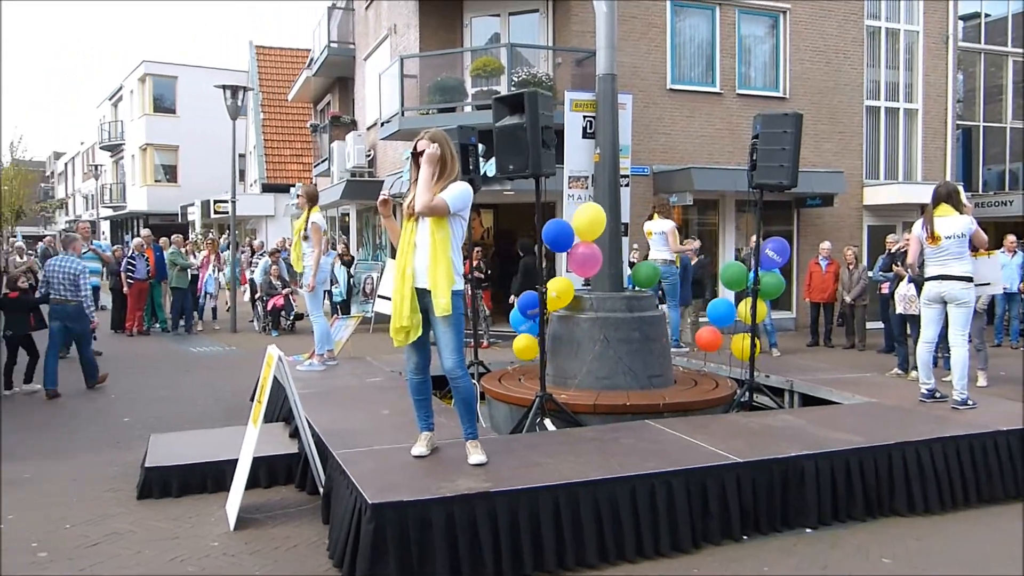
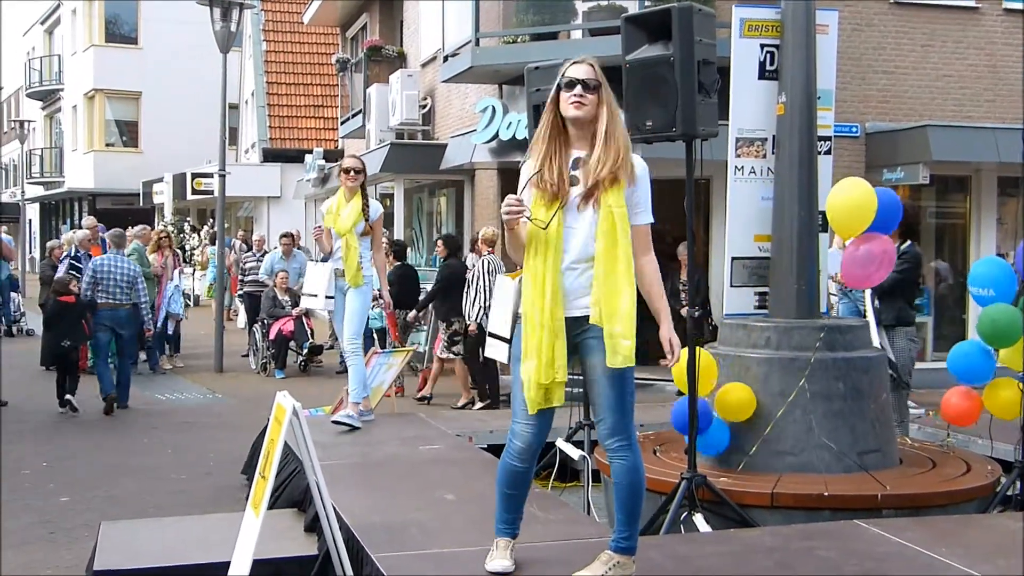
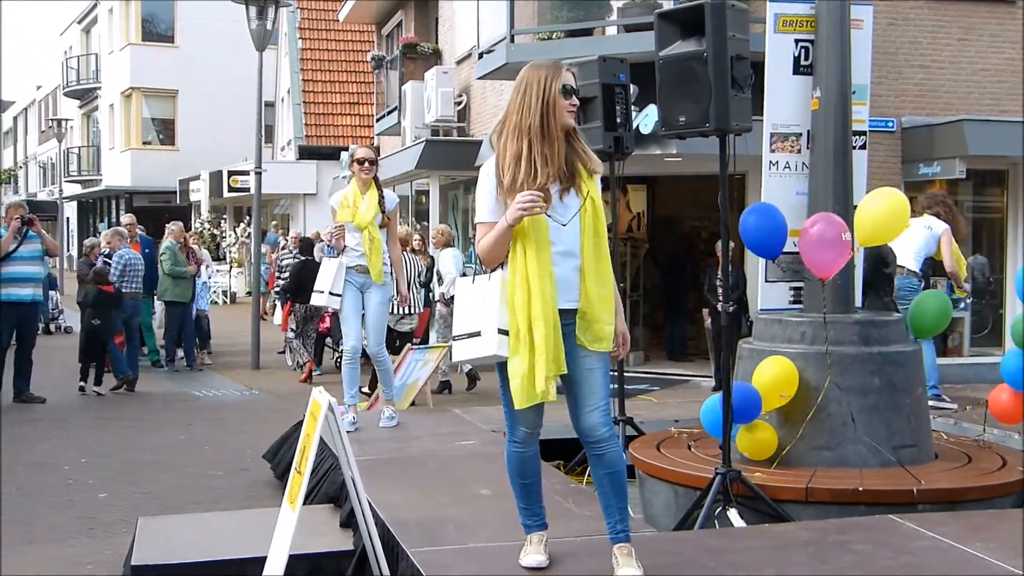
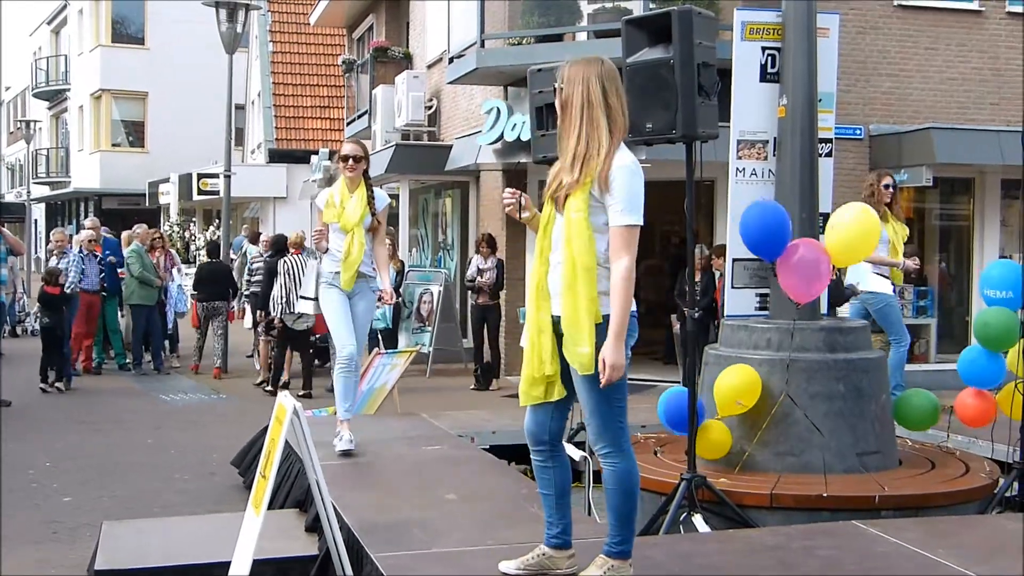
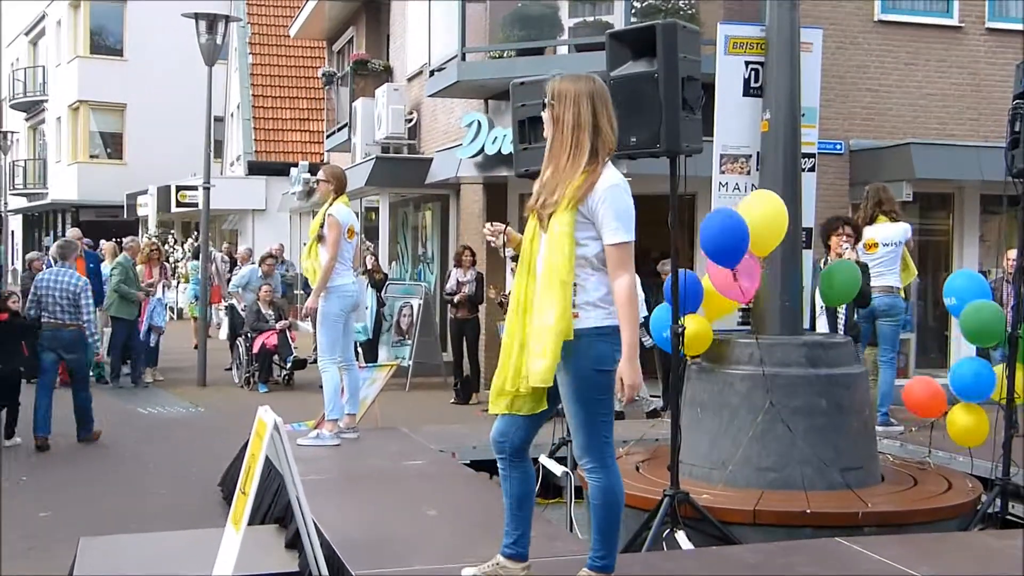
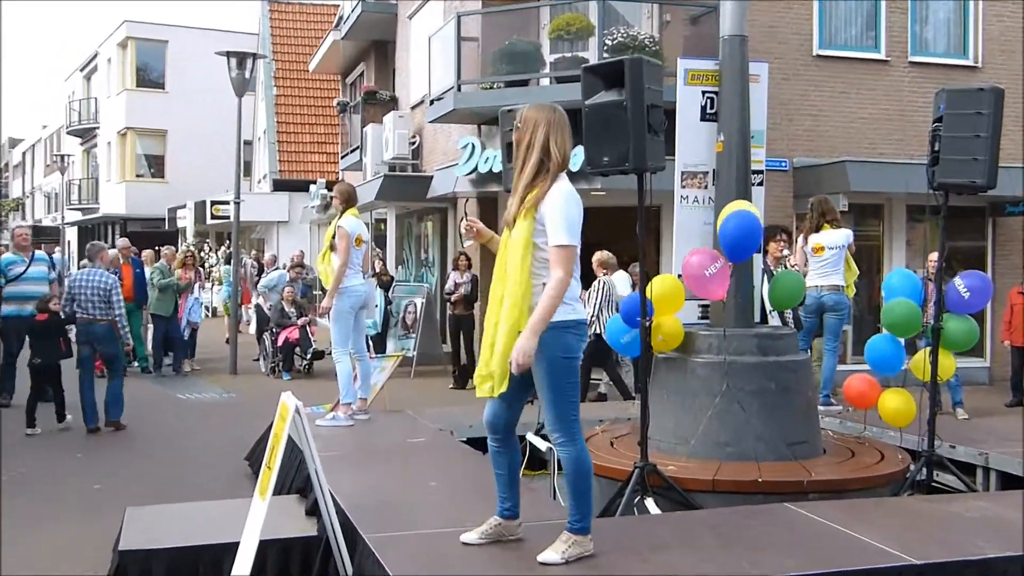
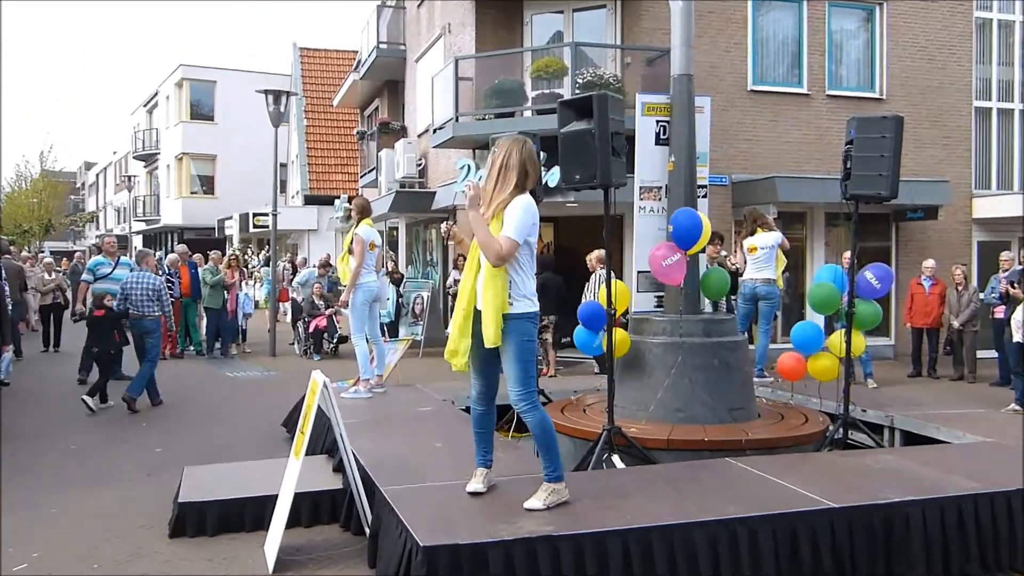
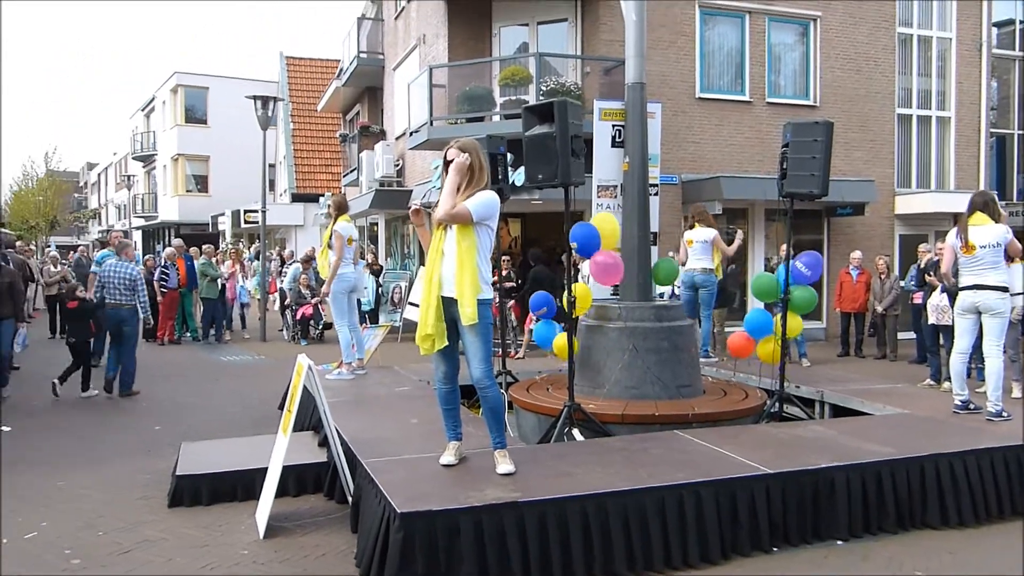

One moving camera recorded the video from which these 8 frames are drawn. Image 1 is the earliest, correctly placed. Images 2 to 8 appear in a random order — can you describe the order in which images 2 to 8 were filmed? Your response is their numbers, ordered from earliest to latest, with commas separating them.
8, 7, 6, 5, 2, 3, 4
